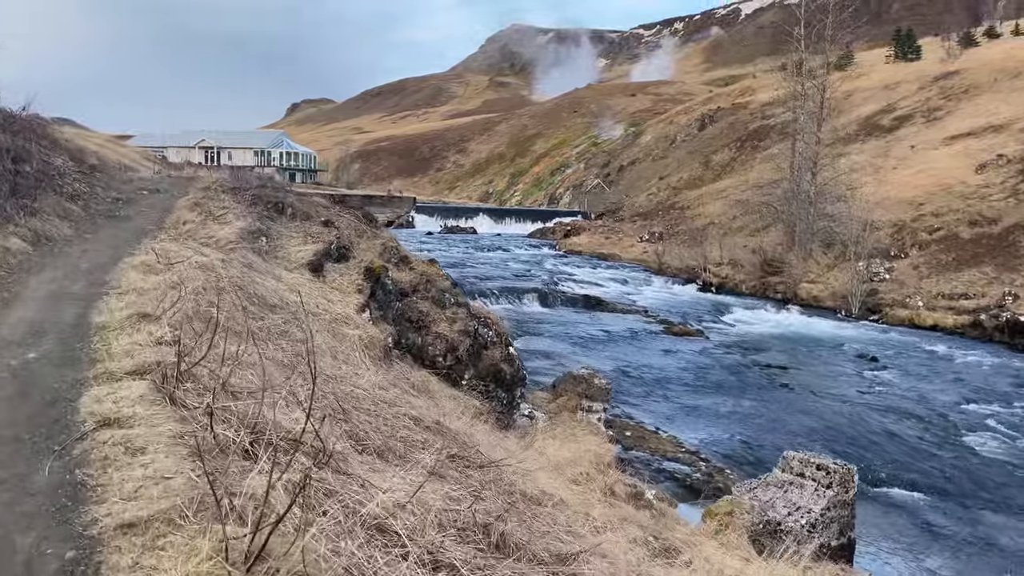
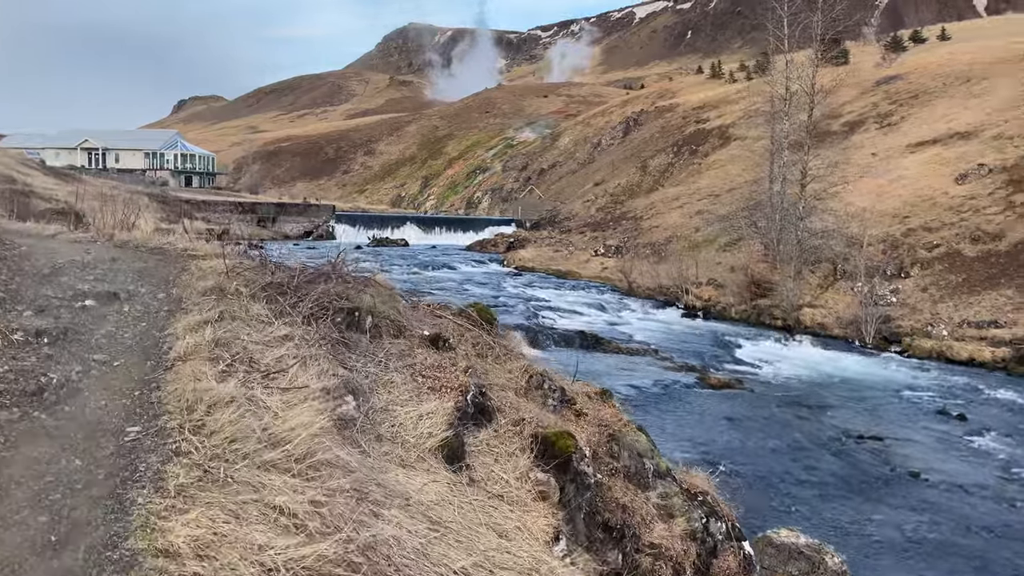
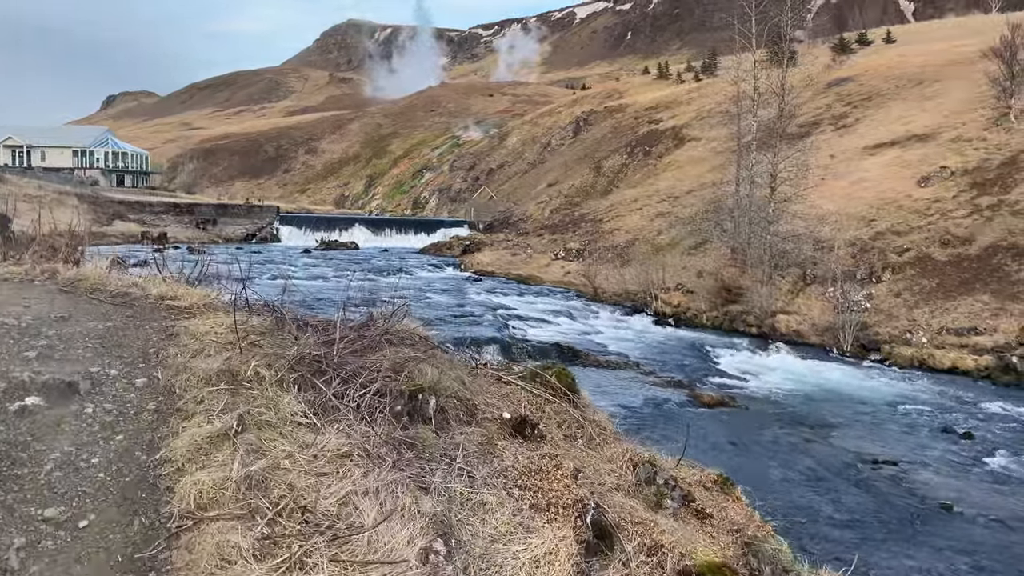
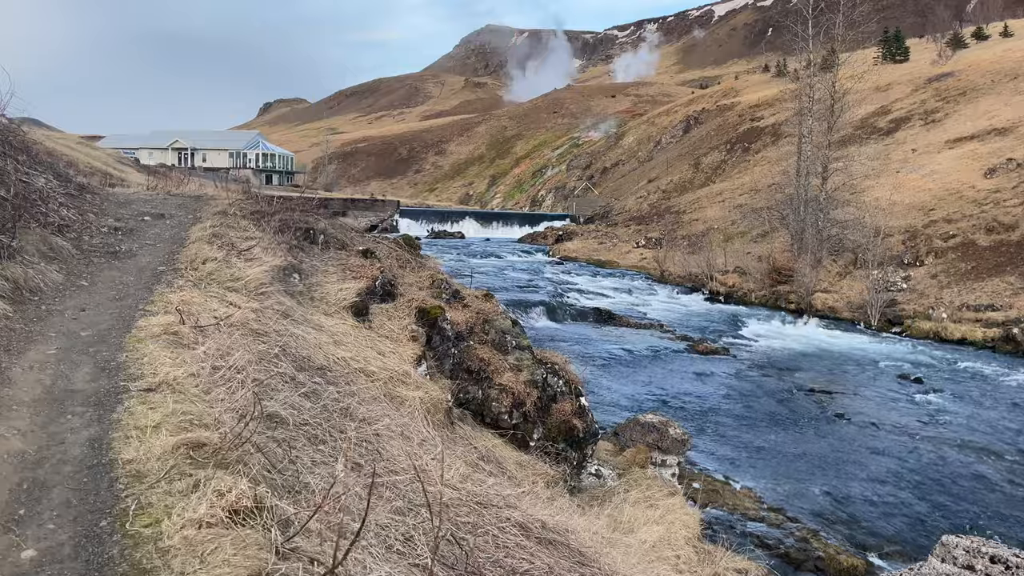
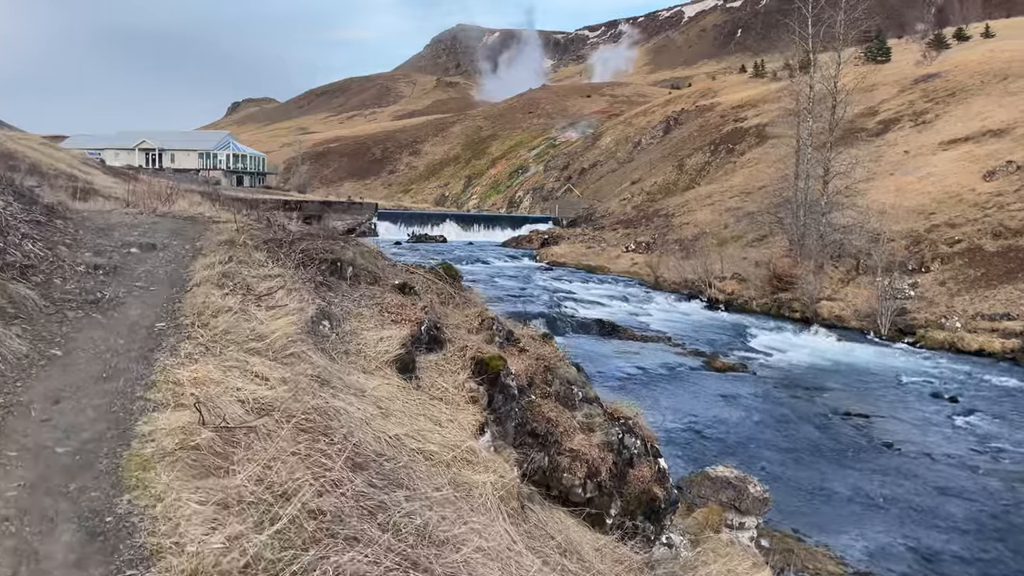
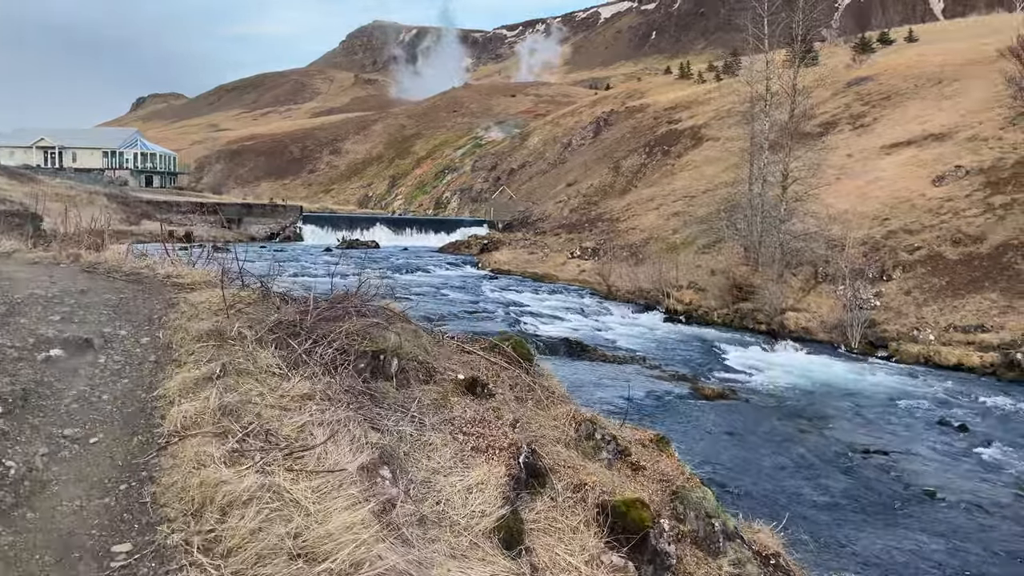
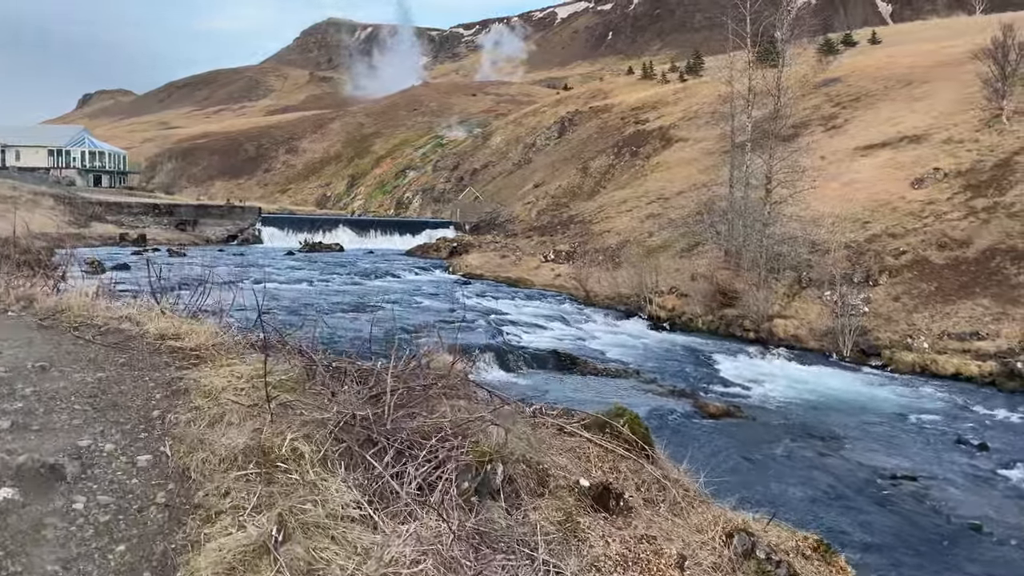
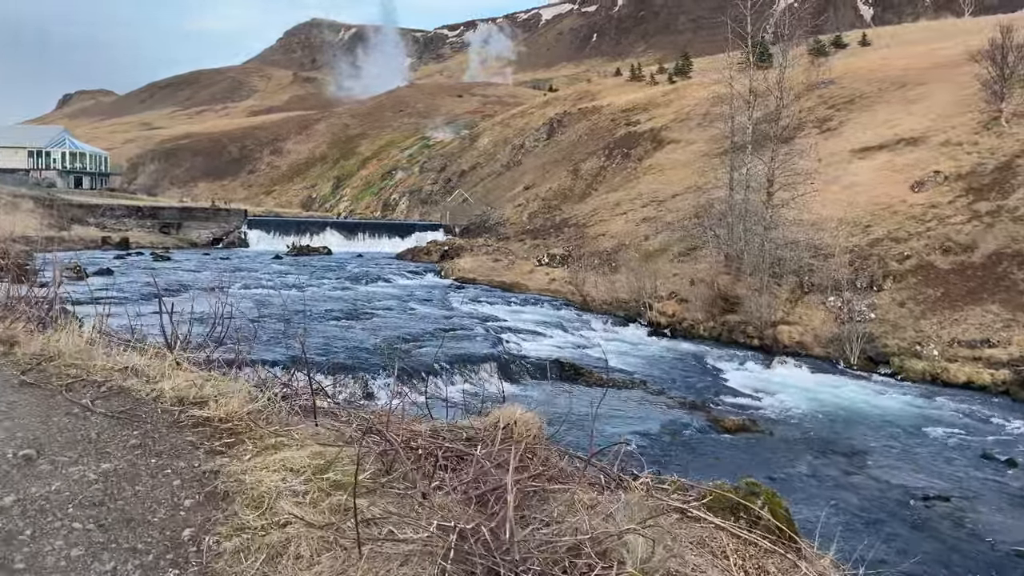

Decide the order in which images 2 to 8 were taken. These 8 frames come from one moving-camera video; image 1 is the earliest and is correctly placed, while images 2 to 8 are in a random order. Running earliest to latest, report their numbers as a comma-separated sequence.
4, 5, 2, 6, 3, 7, 8
